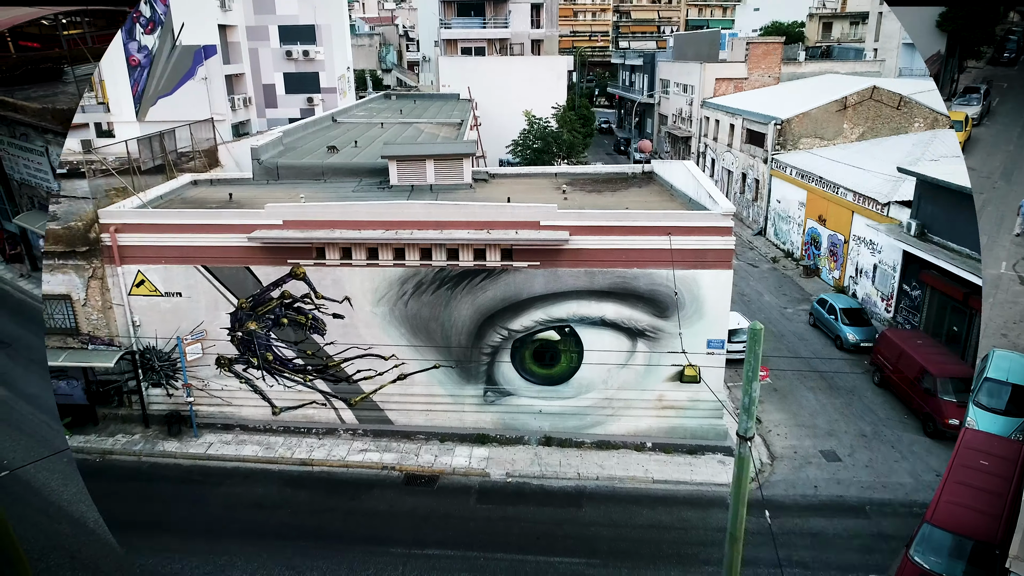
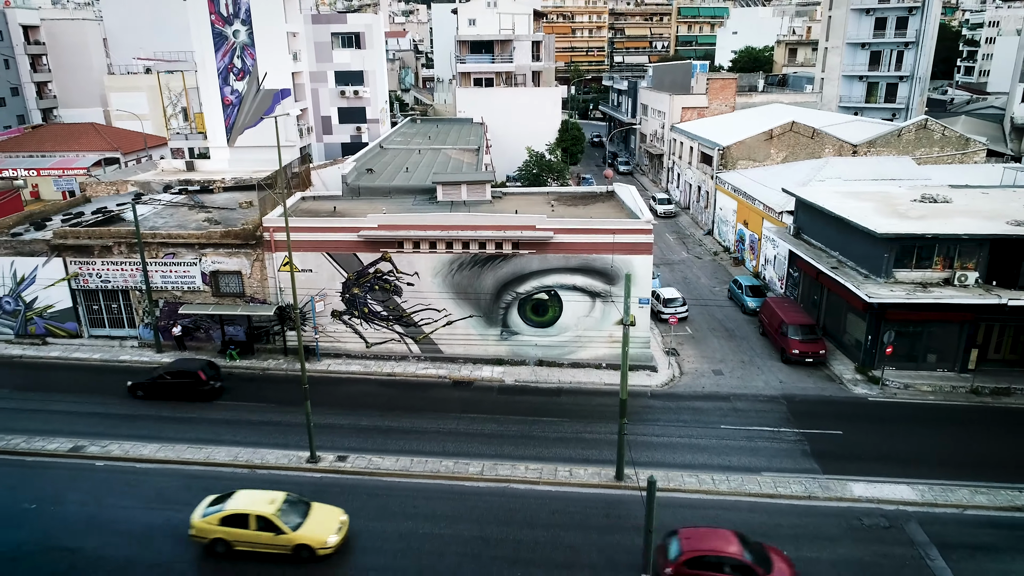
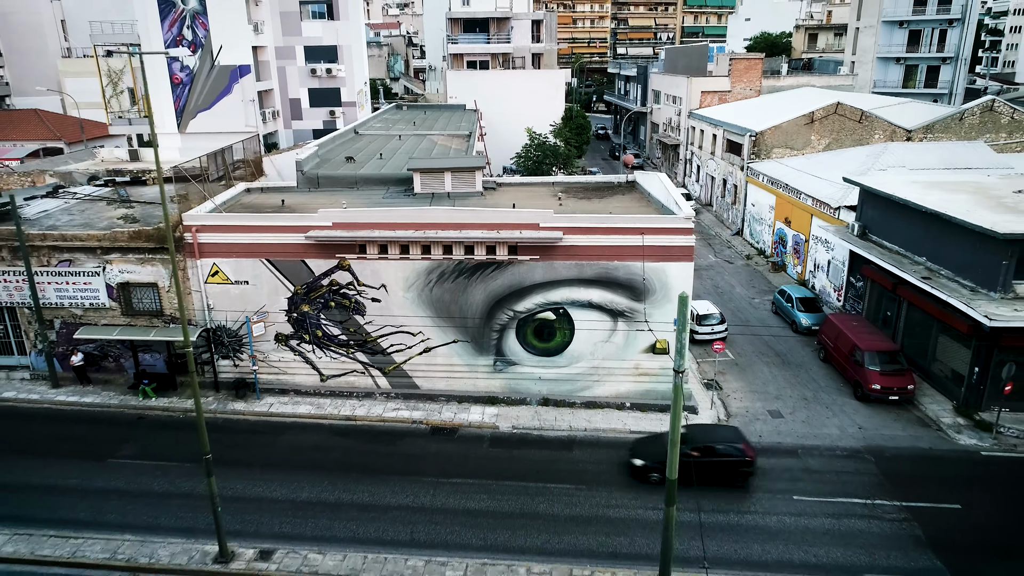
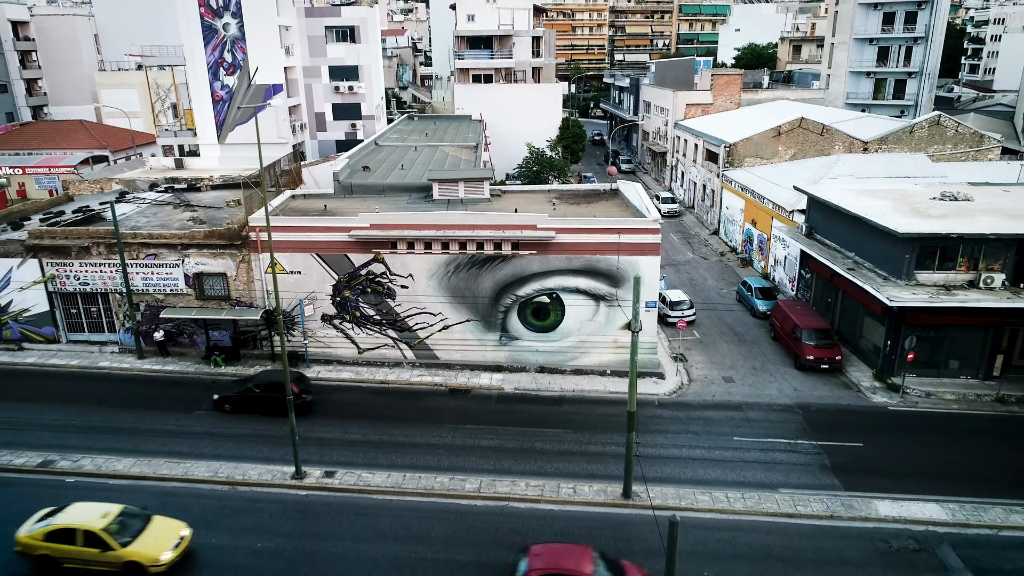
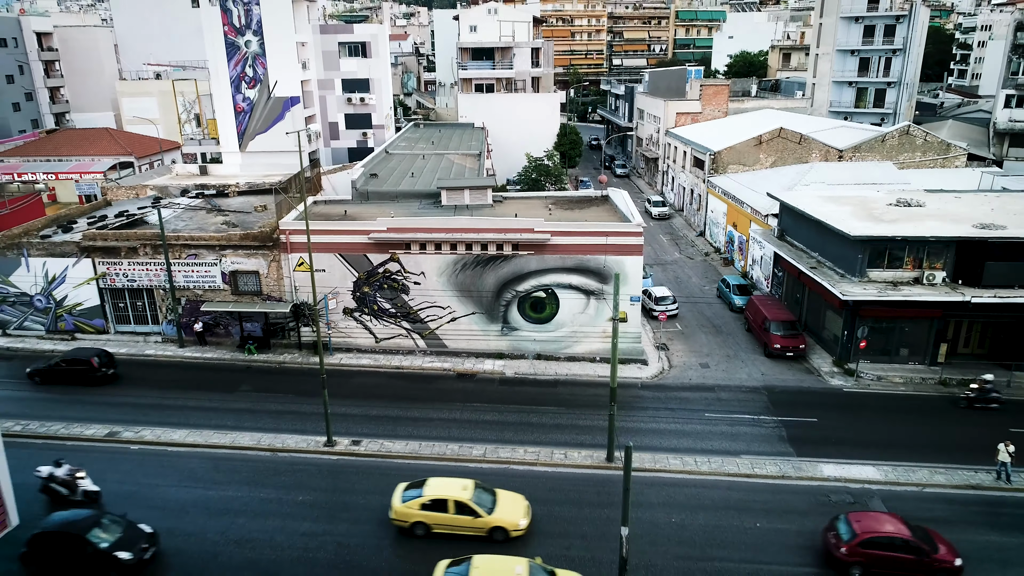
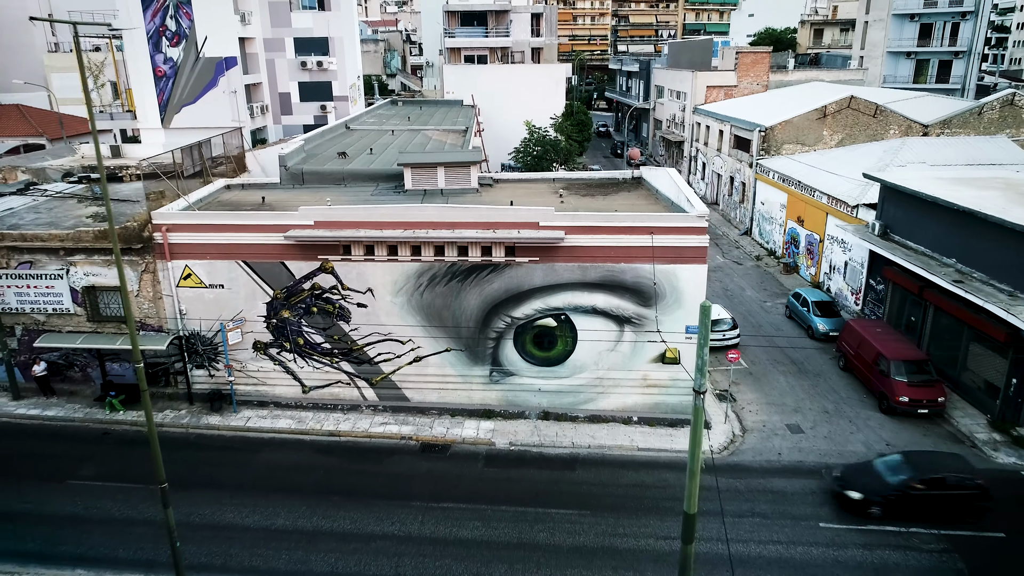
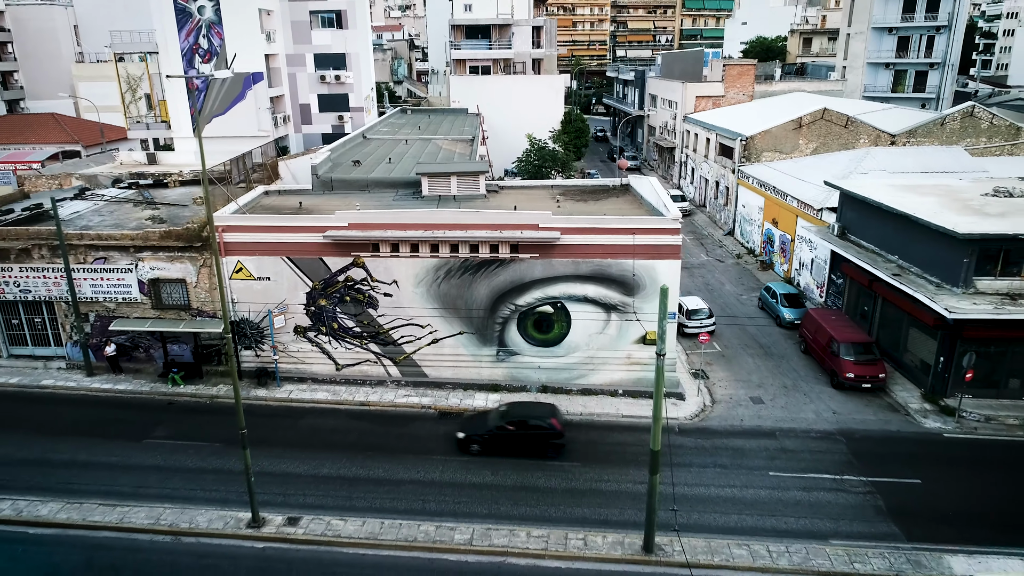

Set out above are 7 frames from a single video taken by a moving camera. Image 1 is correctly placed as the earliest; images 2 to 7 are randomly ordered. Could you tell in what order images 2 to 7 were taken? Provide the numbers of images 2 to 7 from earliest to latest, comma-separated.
6, 3, 7, 4, 2, 5
